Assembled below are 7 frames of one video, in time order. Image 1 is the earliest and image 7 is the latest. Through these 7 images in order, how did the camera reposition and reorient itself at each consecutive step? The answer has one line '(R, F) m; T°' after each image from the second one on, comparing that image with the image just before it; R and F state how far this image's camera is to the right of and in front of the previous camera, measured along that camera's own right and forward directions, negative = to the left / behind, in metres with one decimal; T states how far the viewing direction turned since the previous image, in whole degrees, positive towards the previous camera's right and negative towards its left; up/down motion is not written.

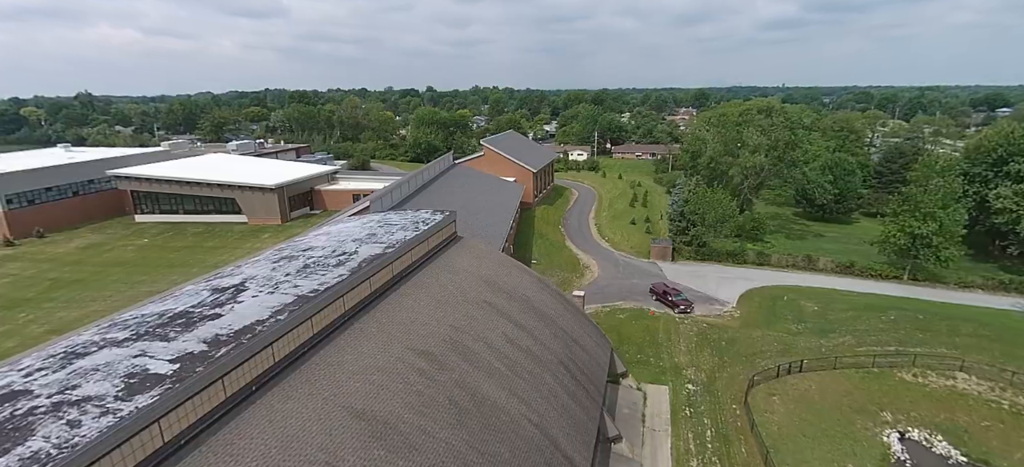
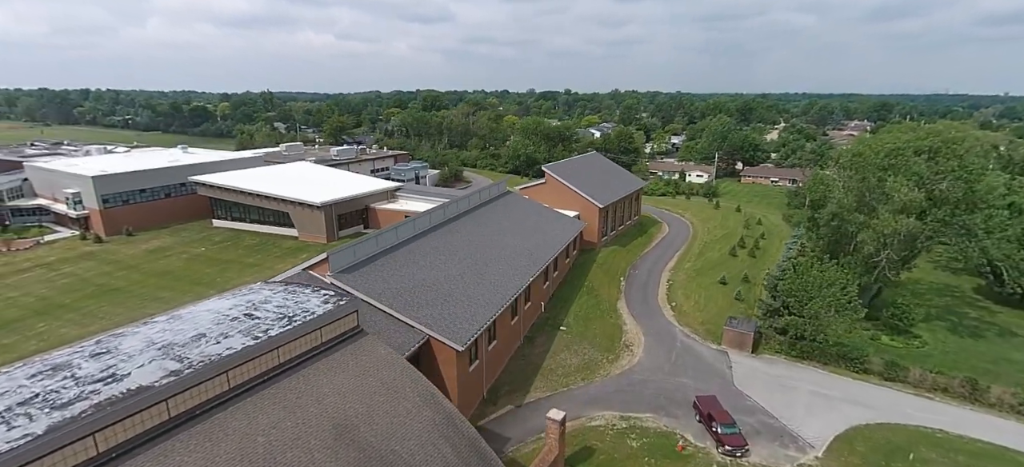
(+4.9, +5.8) m; -15°
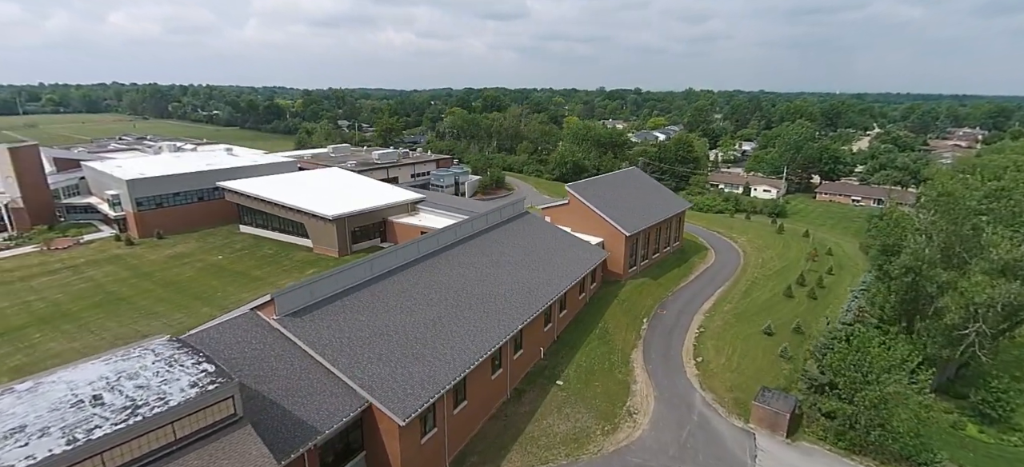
(+3.0, +3.1) m; -7°
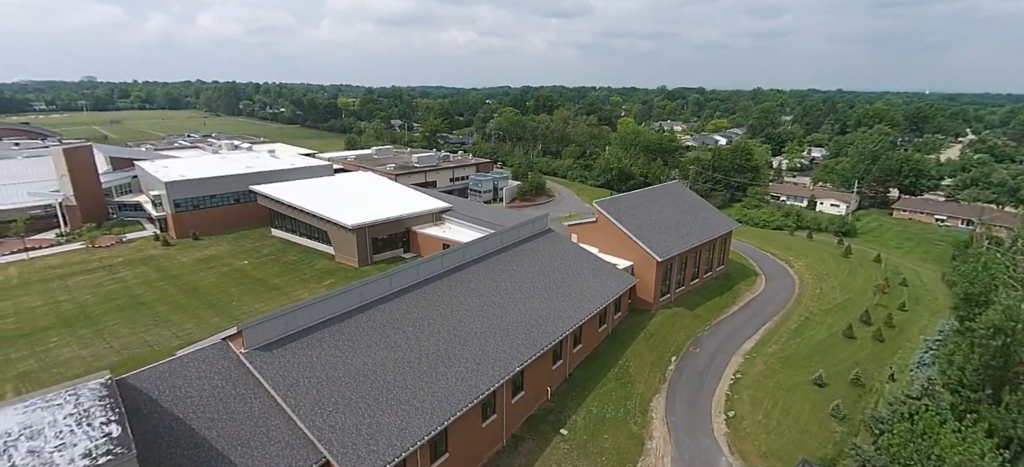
(+1.9, +2.1) m; -6°
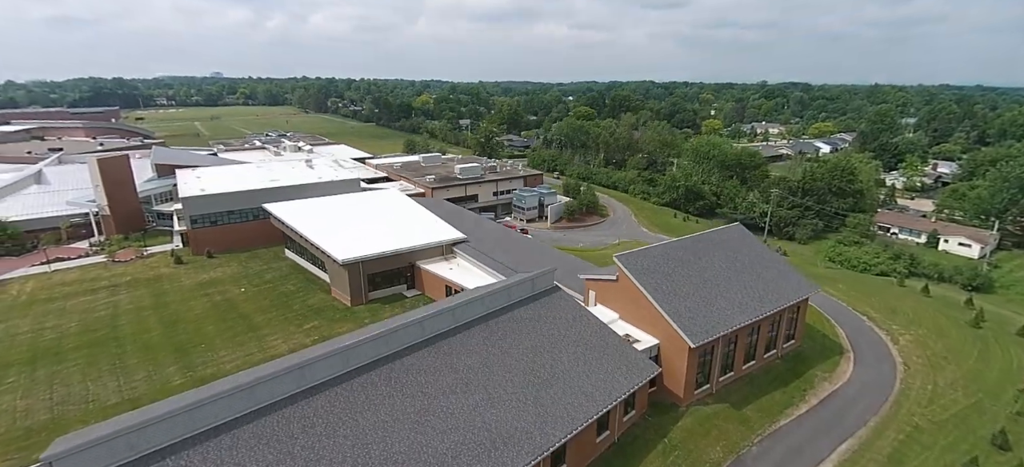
(+3.7, +5.6) m; -9°
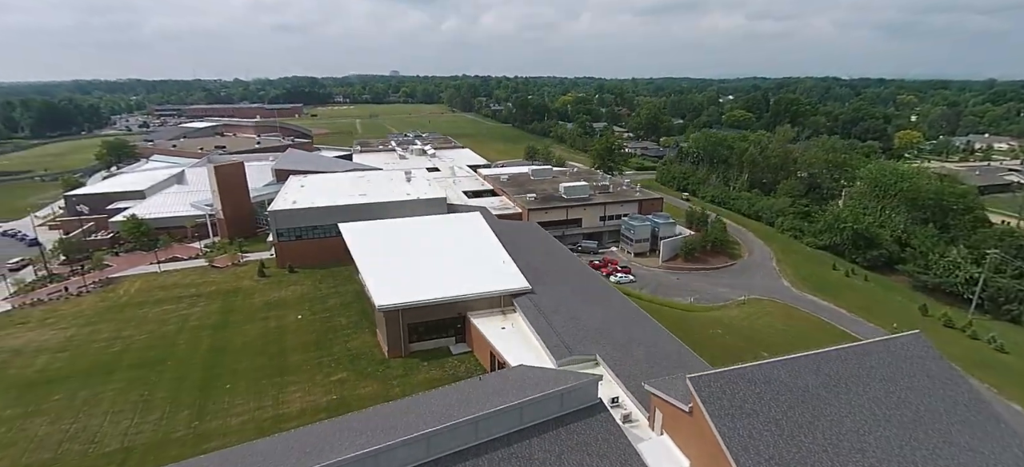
(+3.3, +6.3) m; -16°
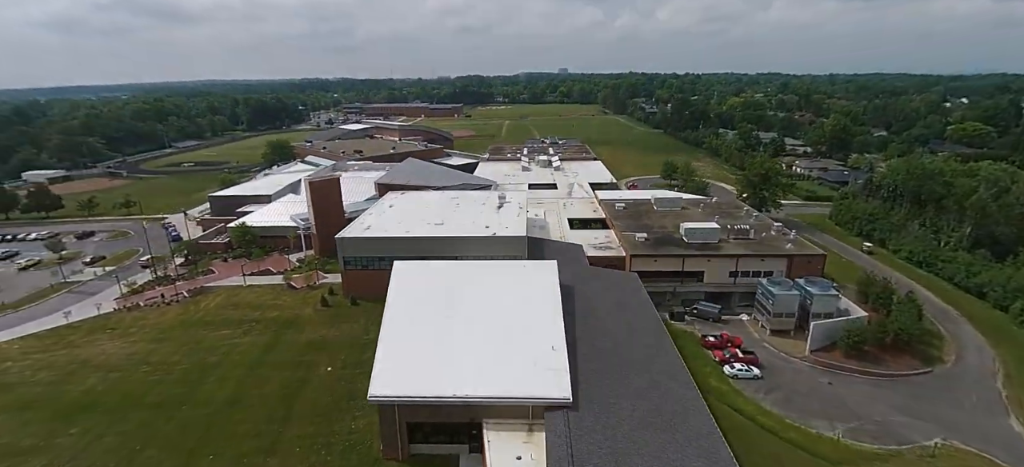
(+4.2, +7.5) m; -18°
